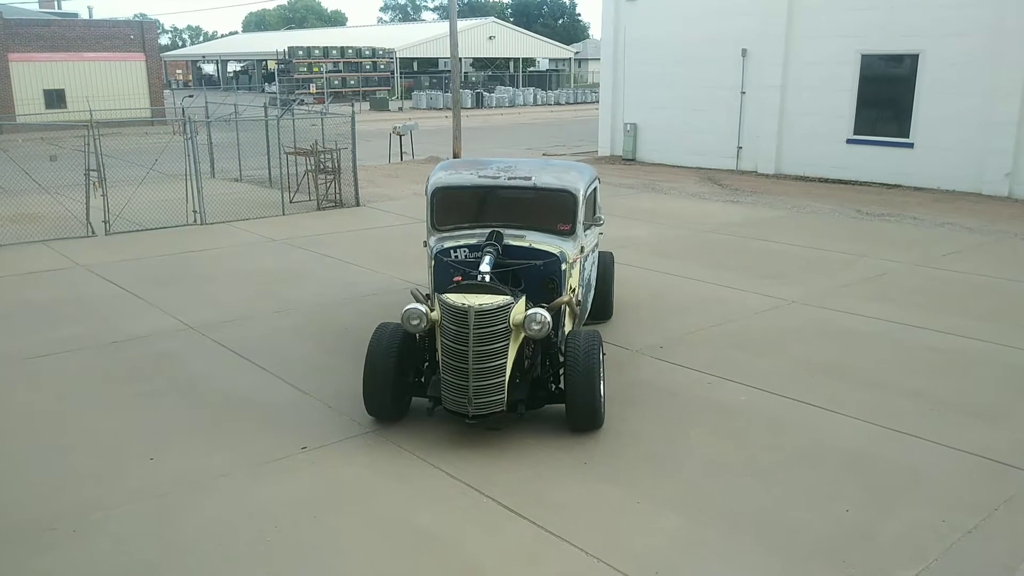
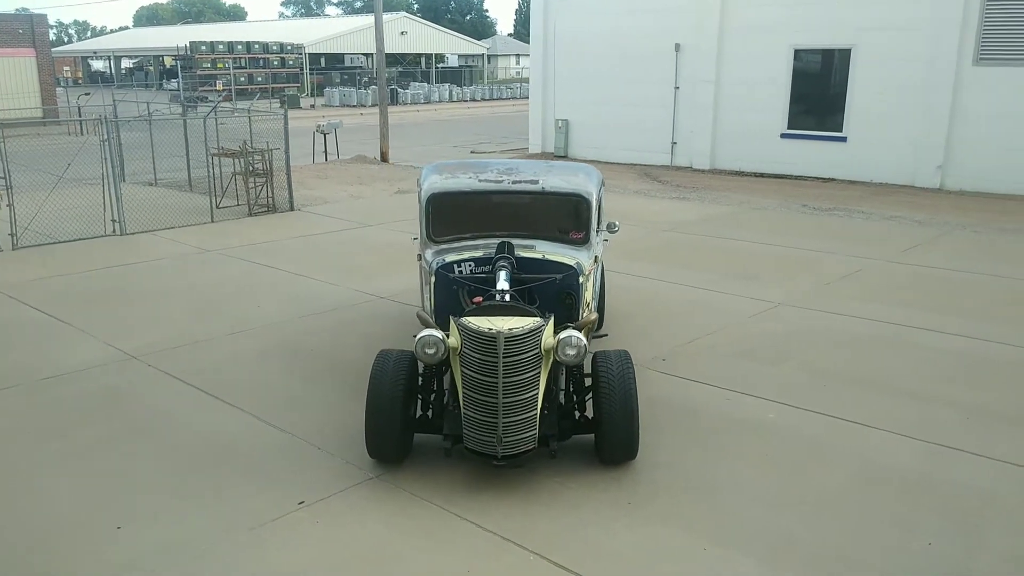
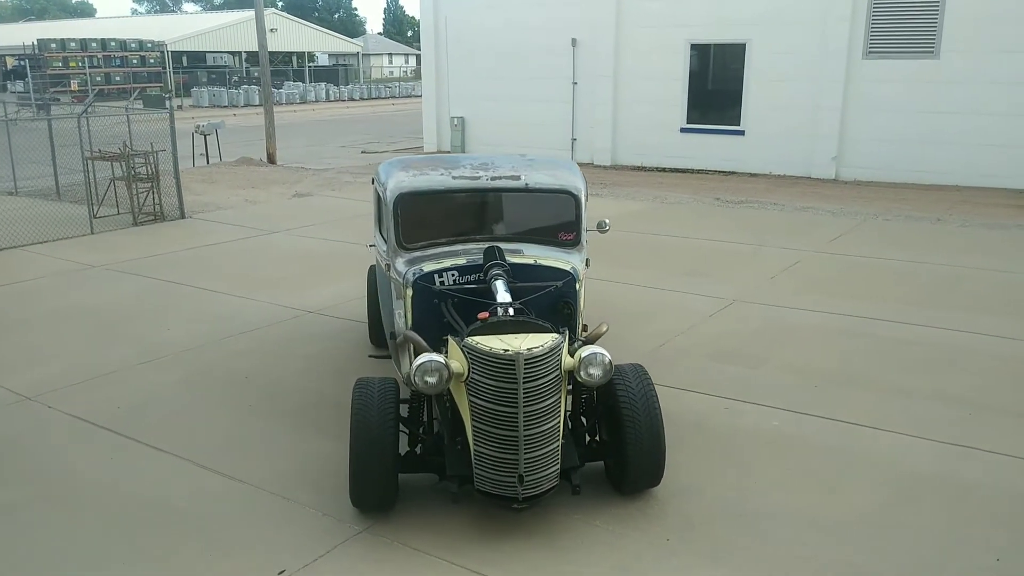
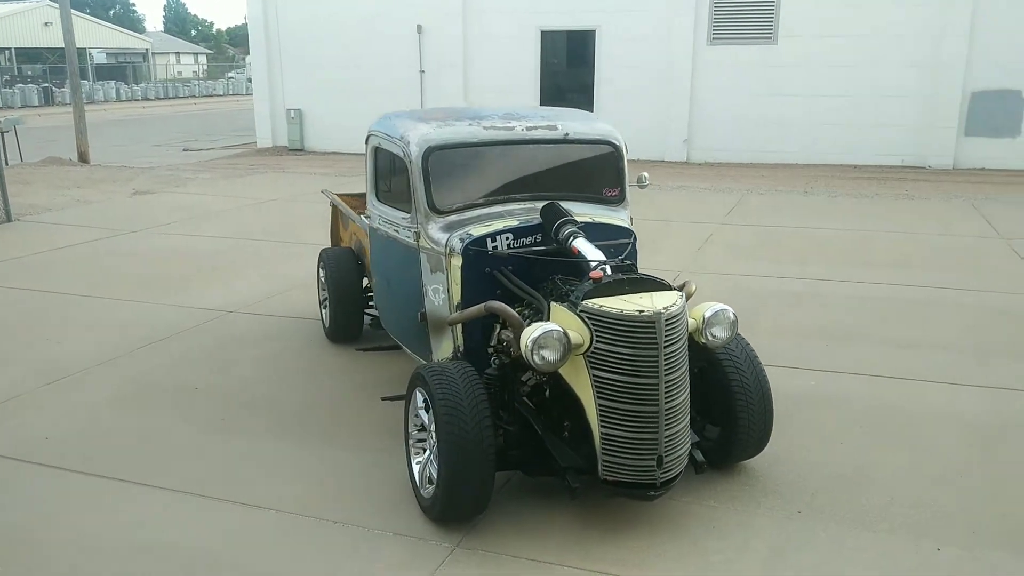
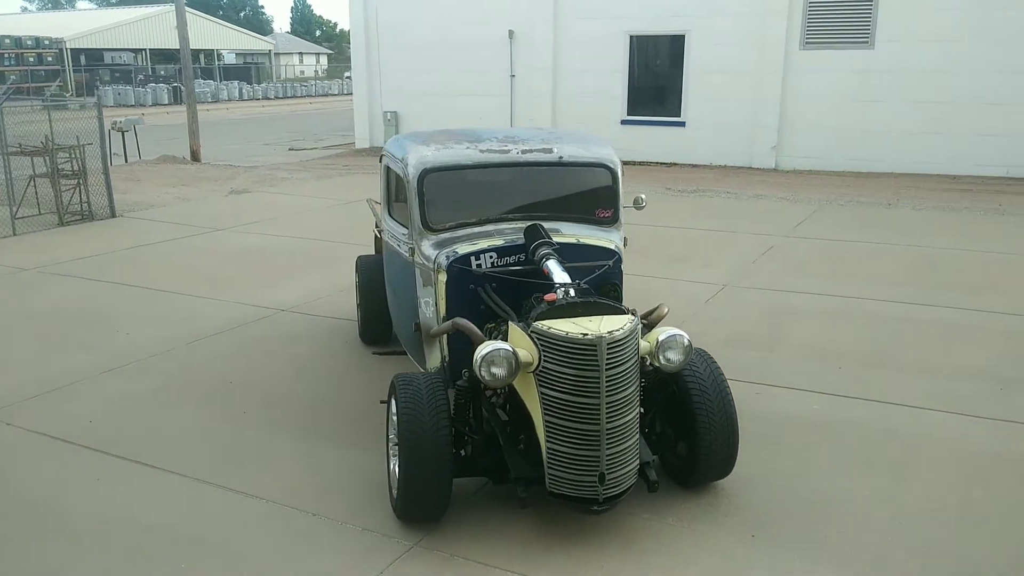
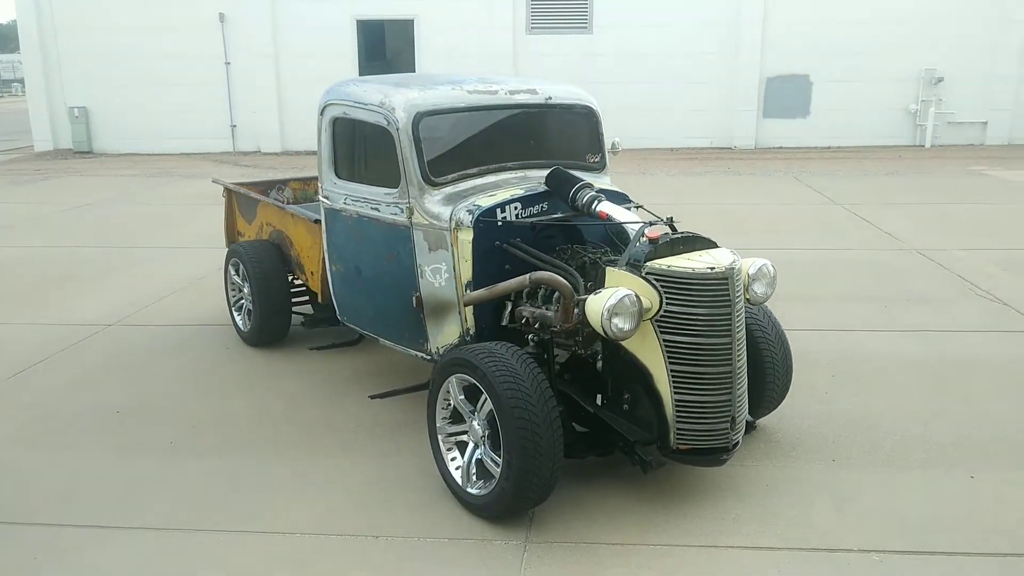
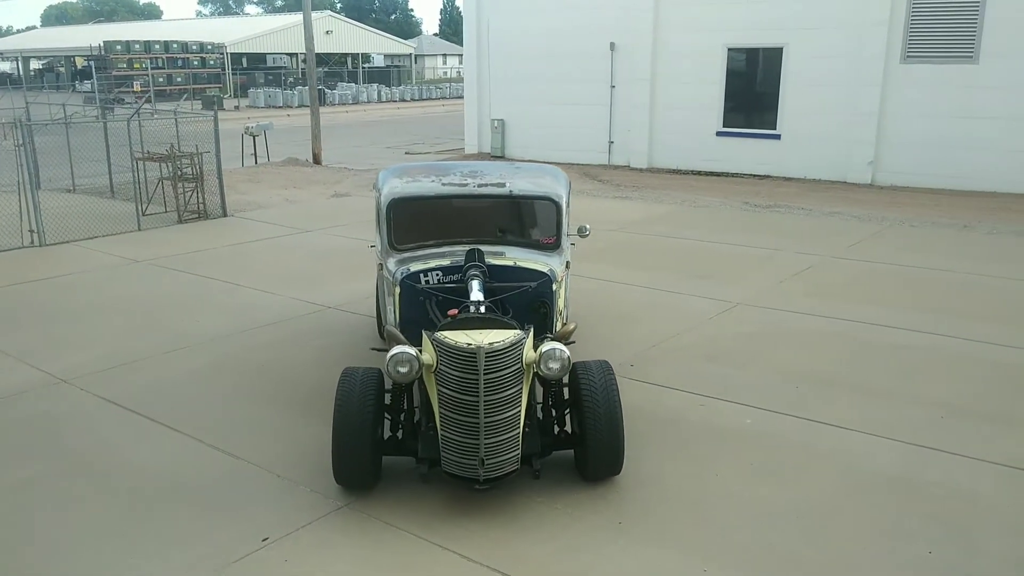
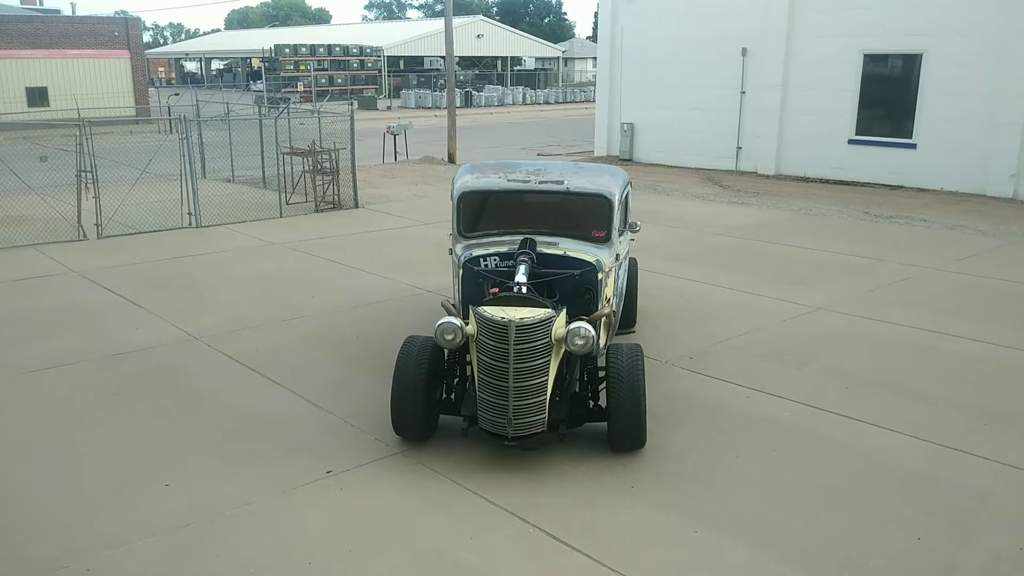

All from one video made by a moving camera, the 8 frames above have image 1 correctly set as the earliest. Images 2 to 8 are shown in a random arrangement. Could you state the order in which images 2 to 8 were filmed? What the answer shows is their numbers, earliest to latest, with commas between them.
8, 2, 7, 3, 5, 4, 6
